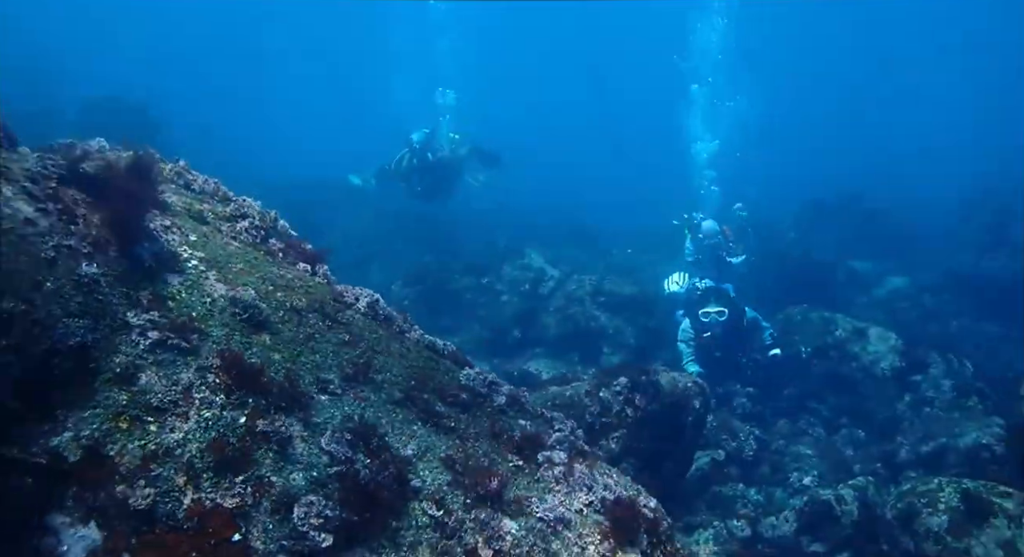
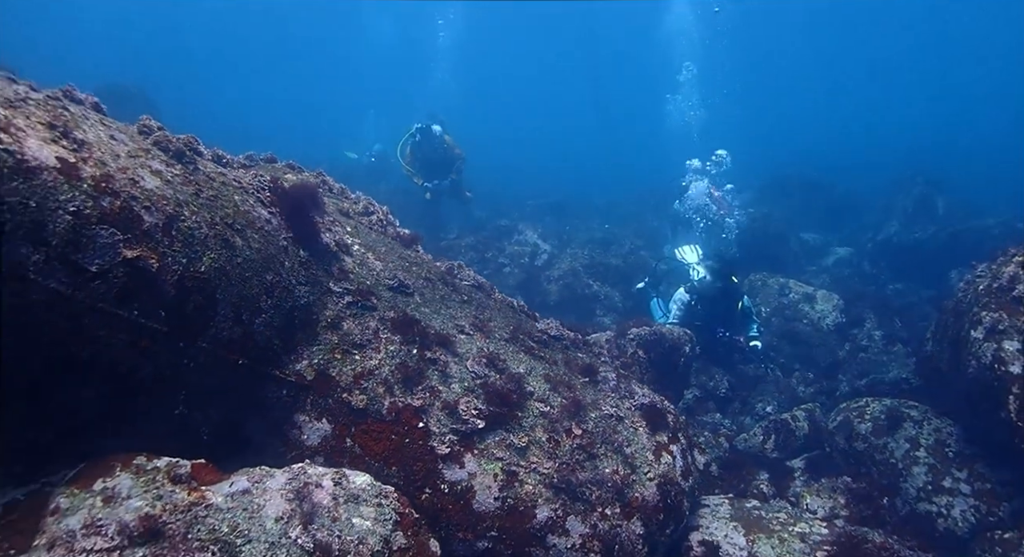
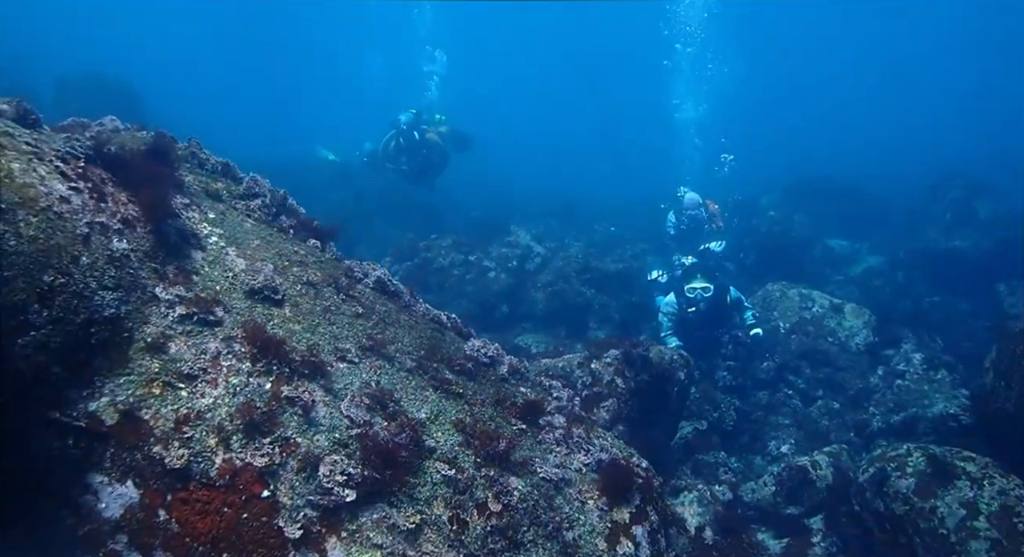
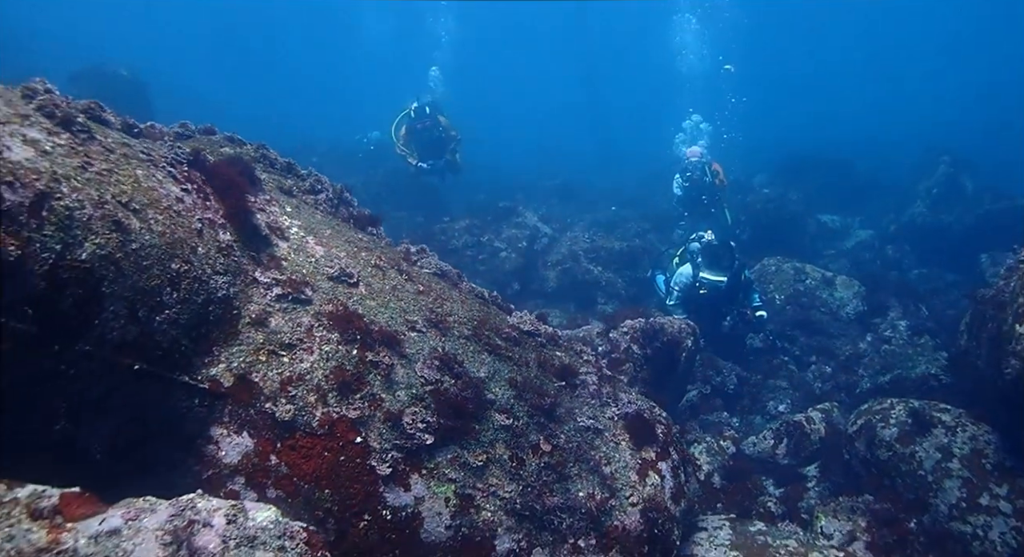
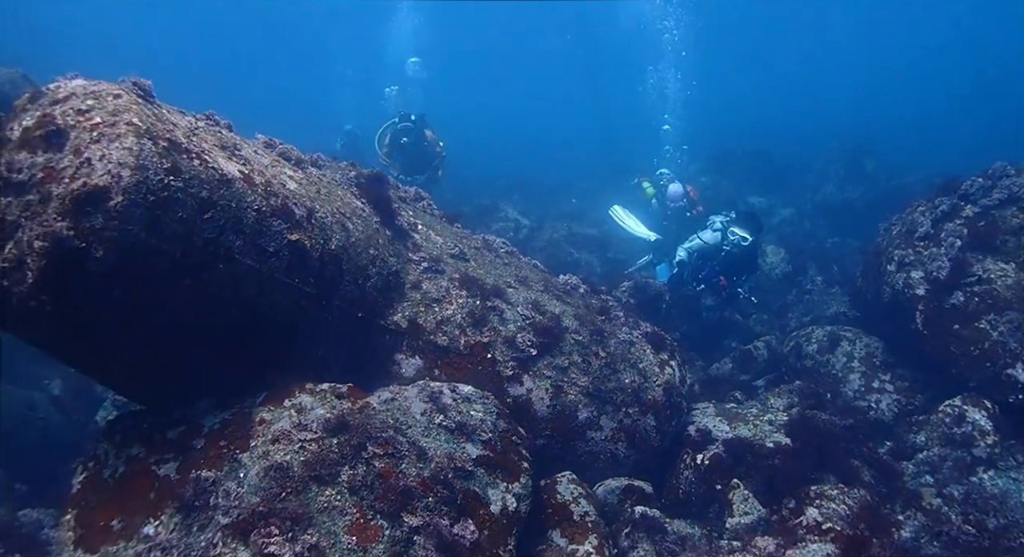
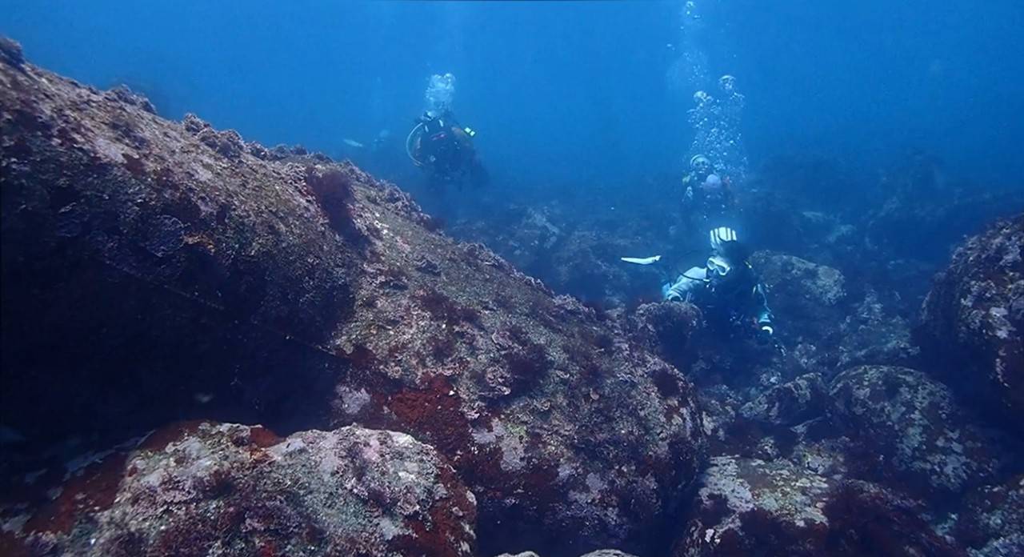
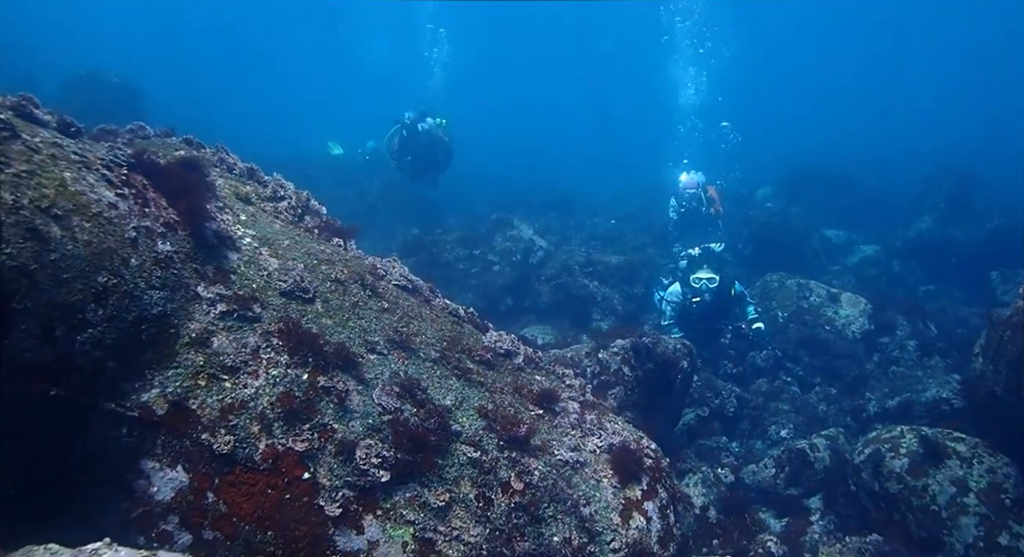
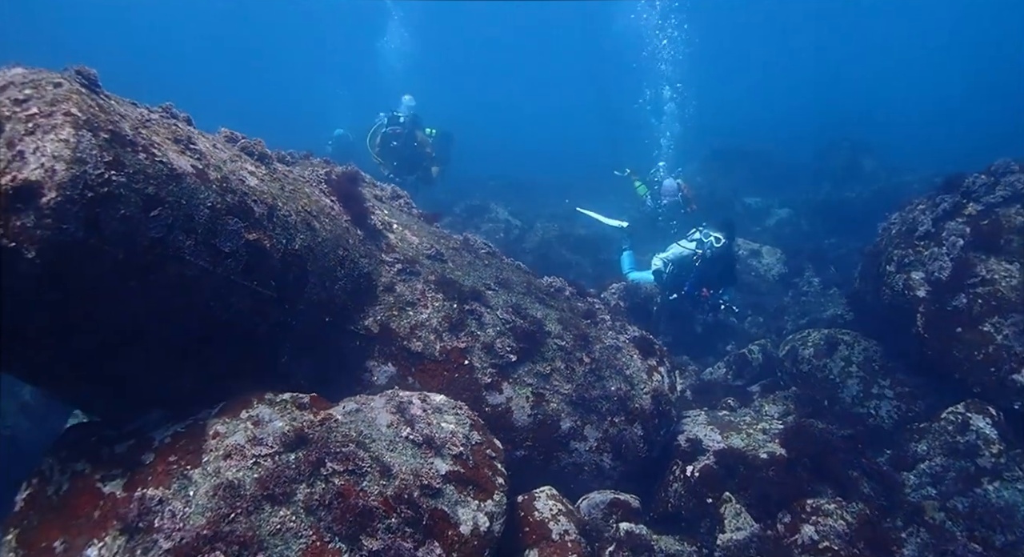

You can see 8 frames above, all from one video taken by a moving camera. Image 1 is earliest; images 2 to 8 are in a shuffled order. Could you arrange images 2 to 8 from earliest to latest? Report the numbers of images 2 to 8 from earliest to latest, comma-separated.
3, 7, 4, 2, 6, 8, 5
